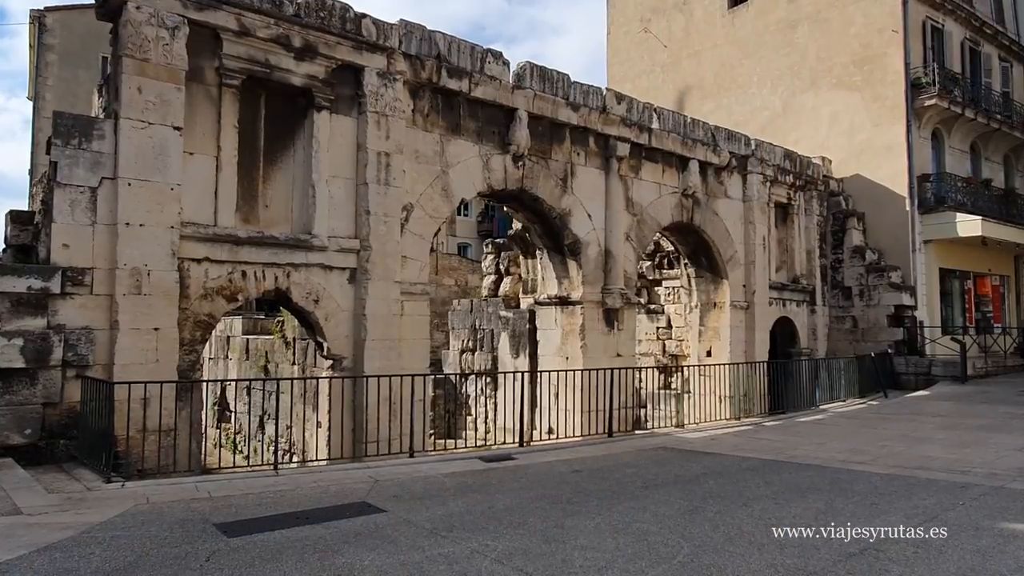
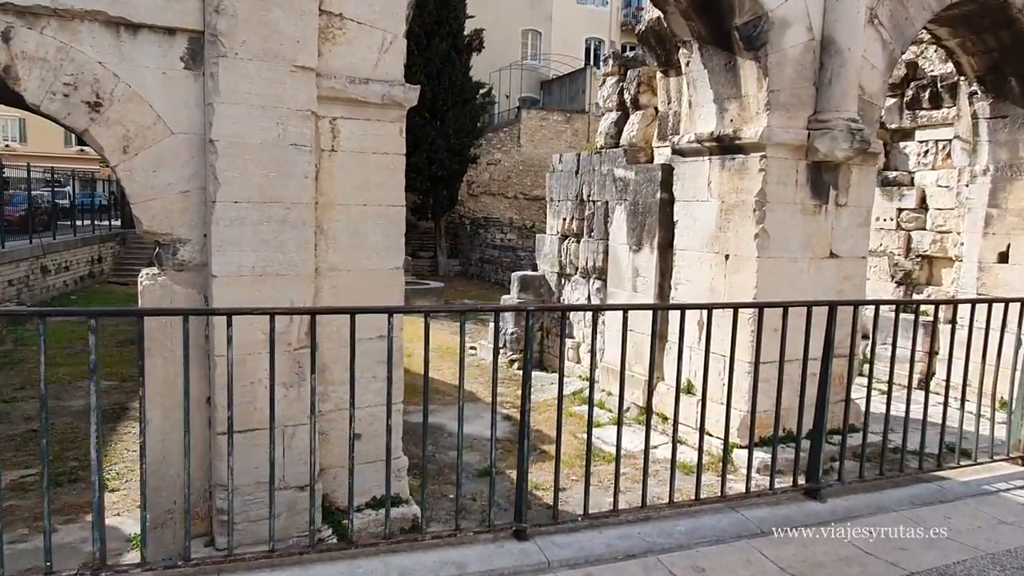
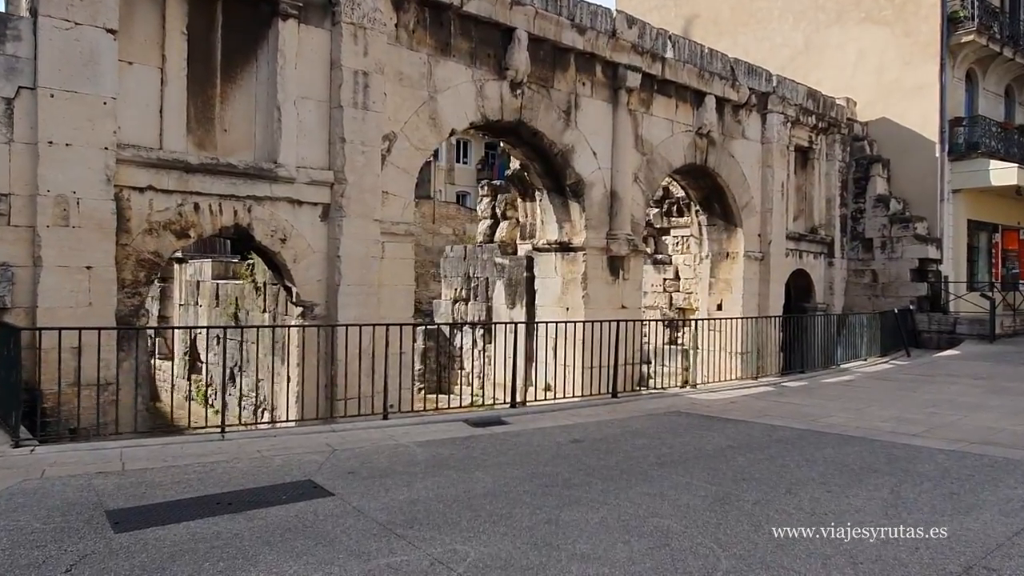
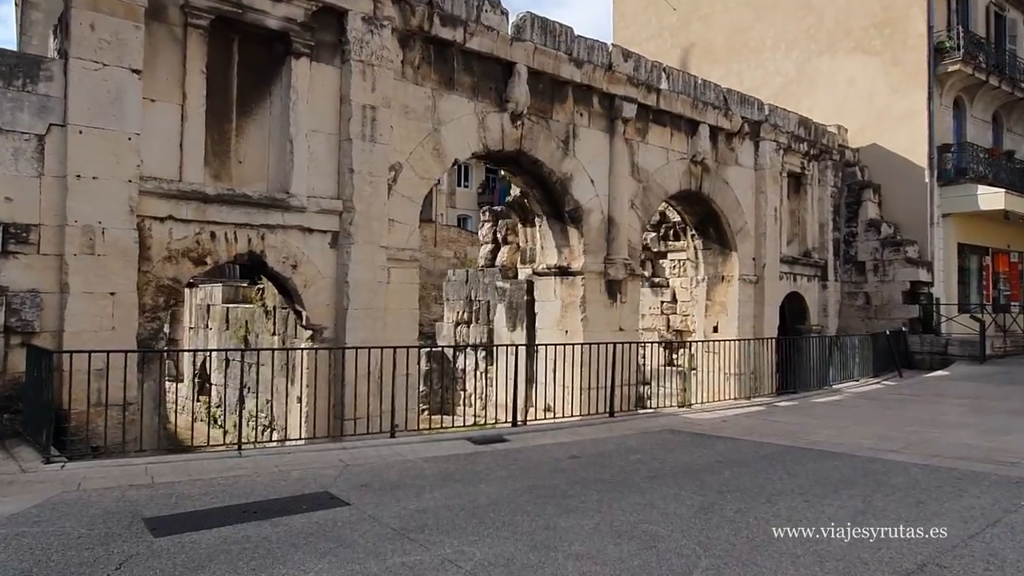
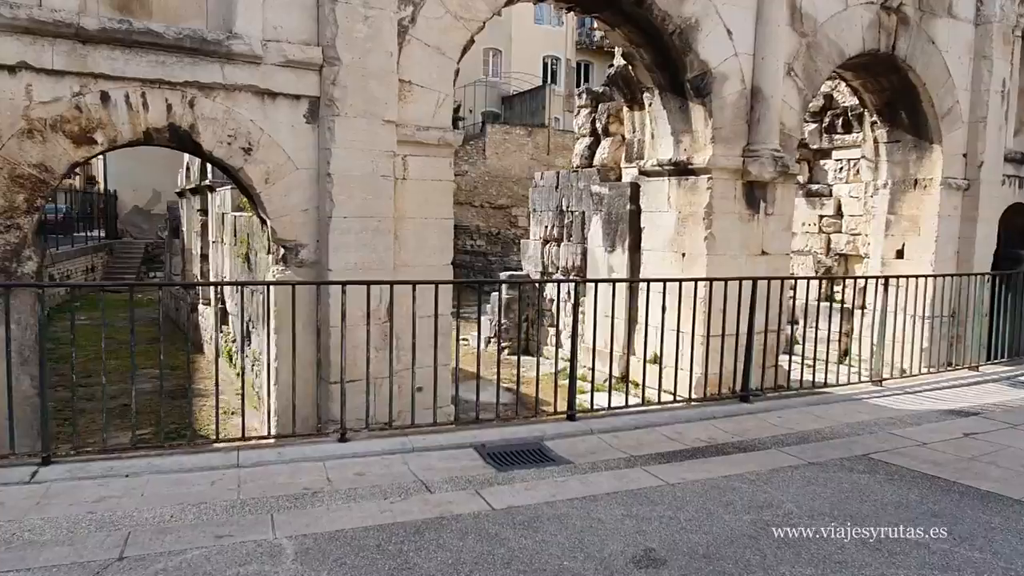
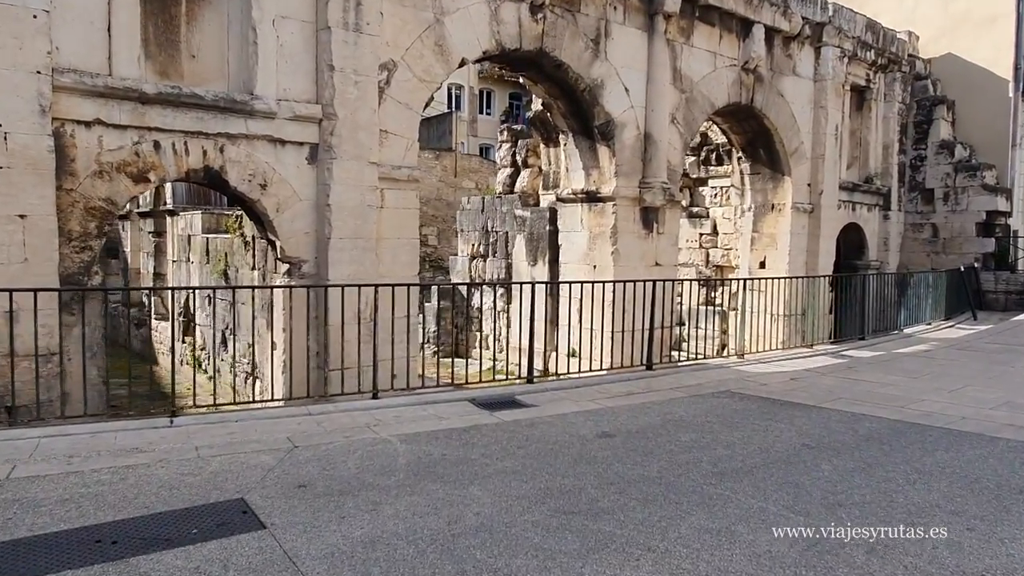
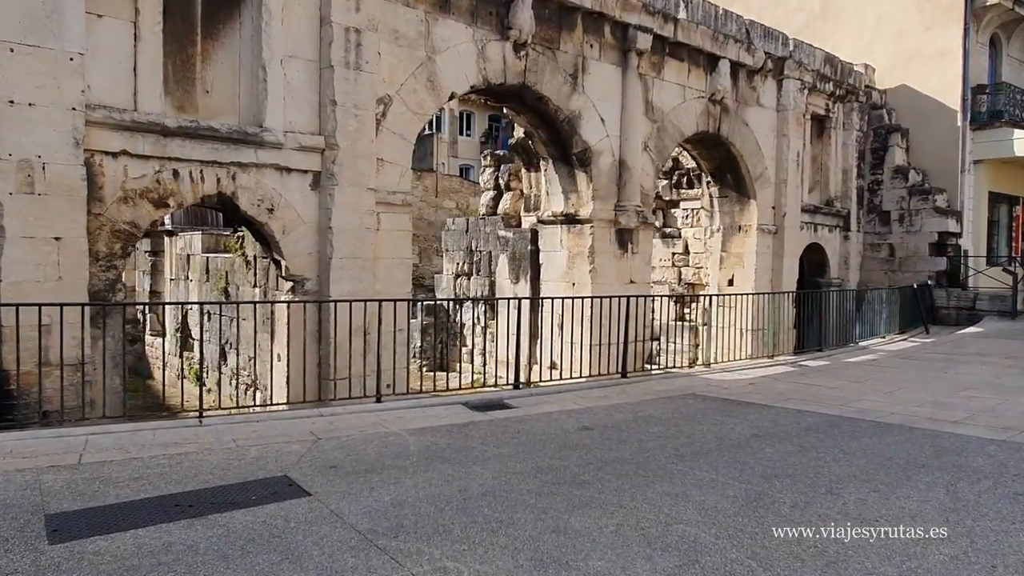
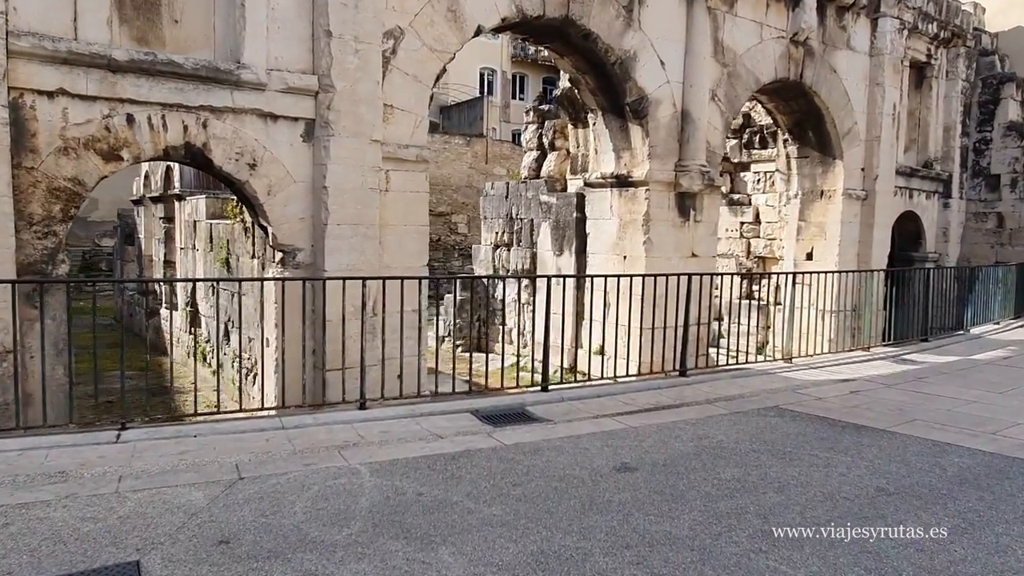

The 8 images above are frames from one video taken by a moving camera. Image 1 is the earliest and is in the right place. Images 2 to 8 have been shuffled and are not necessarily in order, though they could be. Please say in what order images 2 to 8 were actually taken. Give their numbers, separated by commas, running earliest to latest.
4, 3, 7, 6, 8, 5, 2
